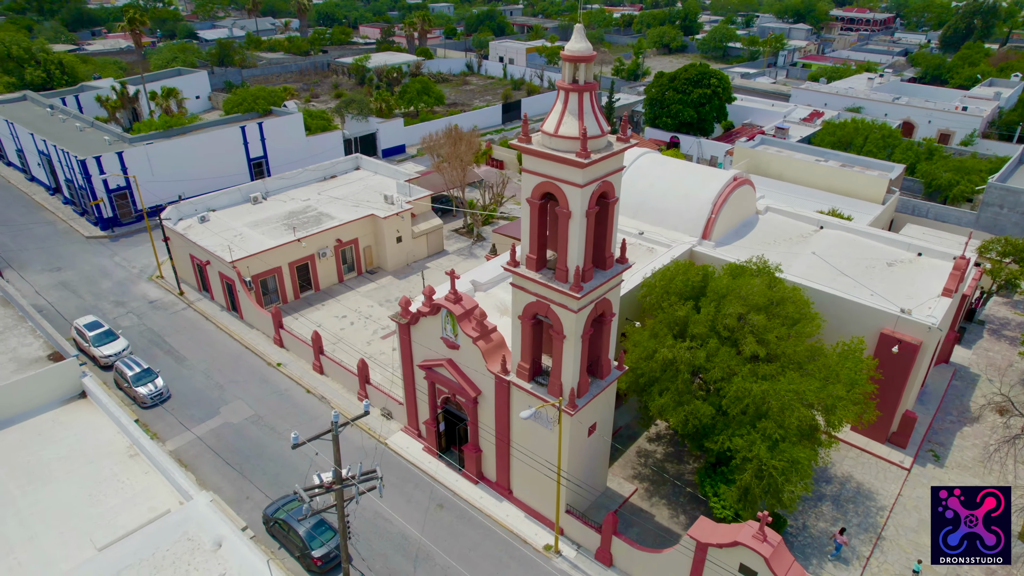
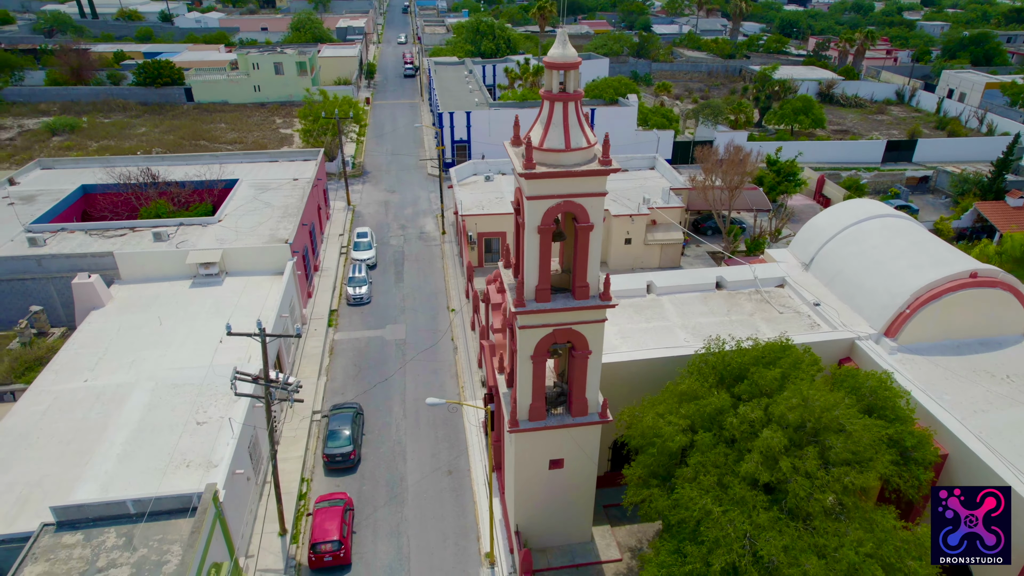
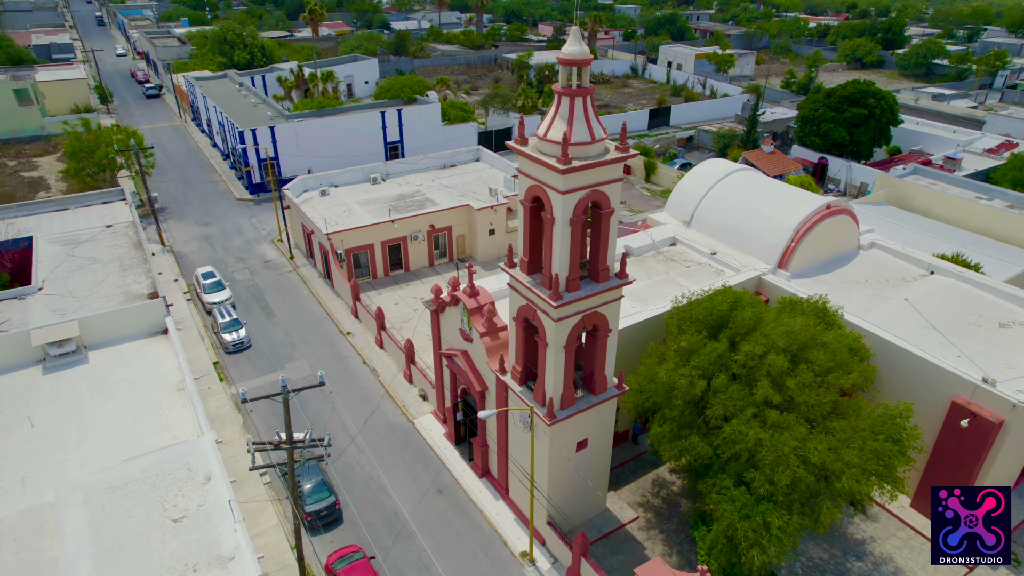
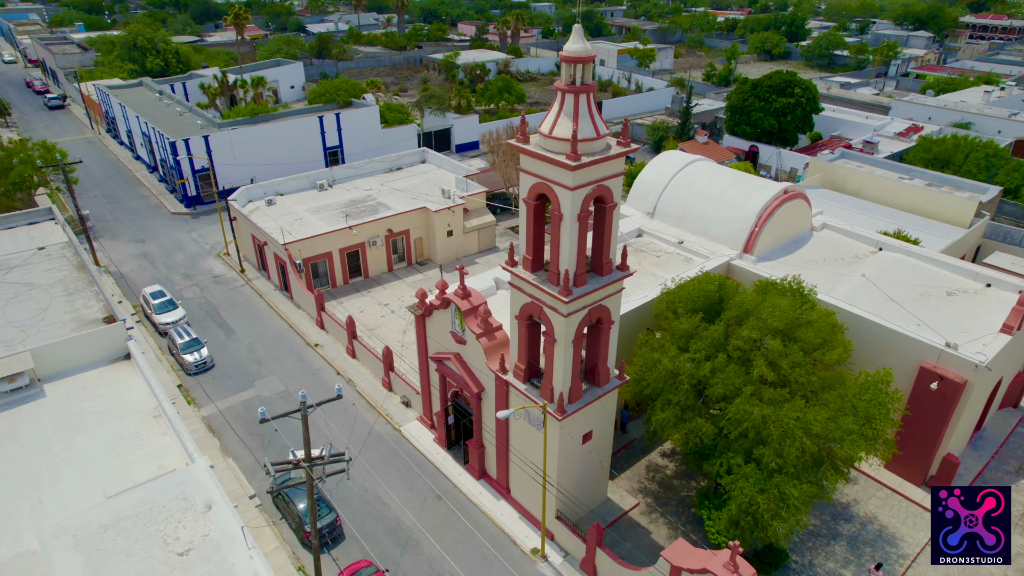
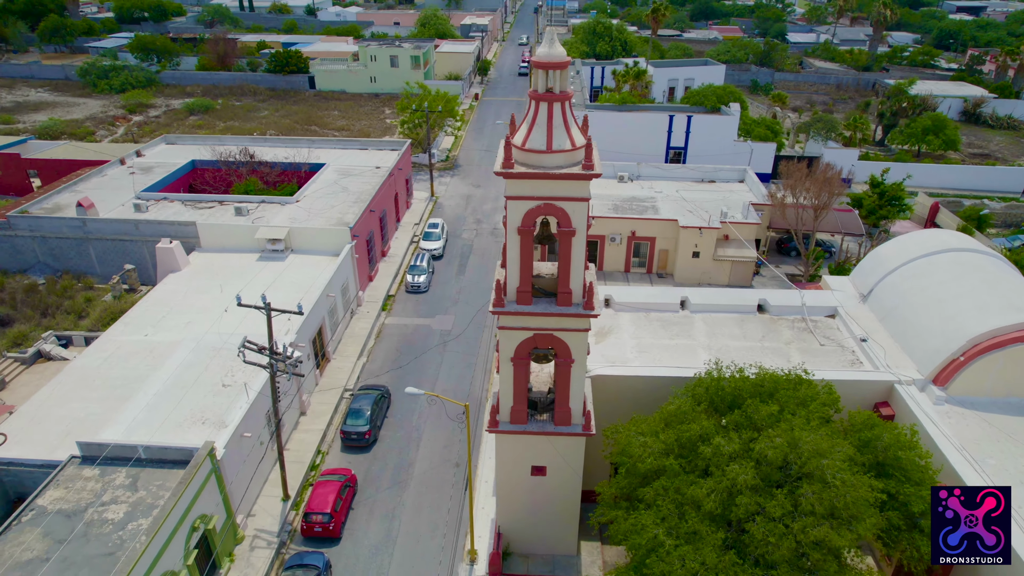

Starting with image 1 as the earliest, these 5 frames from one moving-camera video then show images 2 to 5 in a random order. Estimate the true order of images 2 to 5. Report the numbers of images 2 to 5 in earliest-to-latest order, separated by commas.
4, 3, 2, 5
